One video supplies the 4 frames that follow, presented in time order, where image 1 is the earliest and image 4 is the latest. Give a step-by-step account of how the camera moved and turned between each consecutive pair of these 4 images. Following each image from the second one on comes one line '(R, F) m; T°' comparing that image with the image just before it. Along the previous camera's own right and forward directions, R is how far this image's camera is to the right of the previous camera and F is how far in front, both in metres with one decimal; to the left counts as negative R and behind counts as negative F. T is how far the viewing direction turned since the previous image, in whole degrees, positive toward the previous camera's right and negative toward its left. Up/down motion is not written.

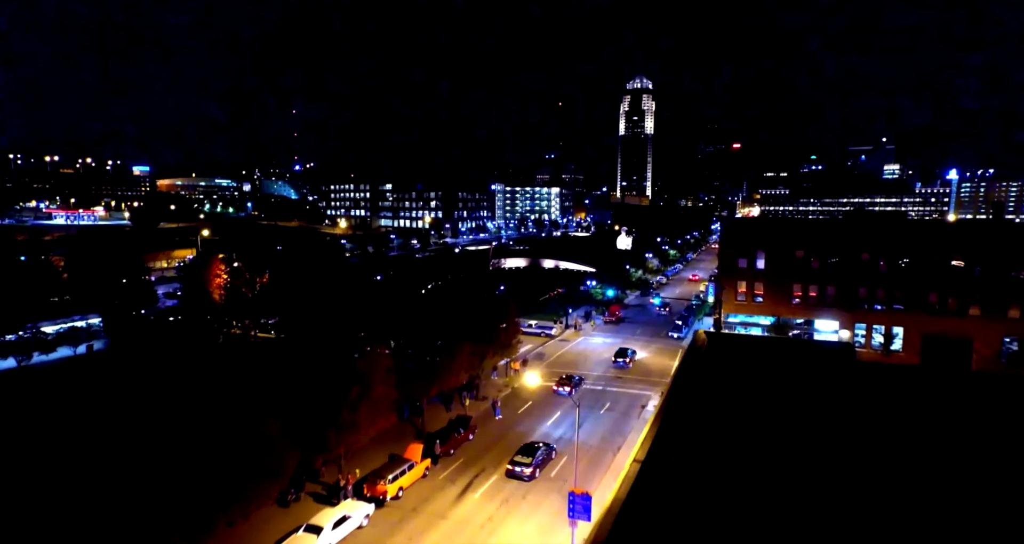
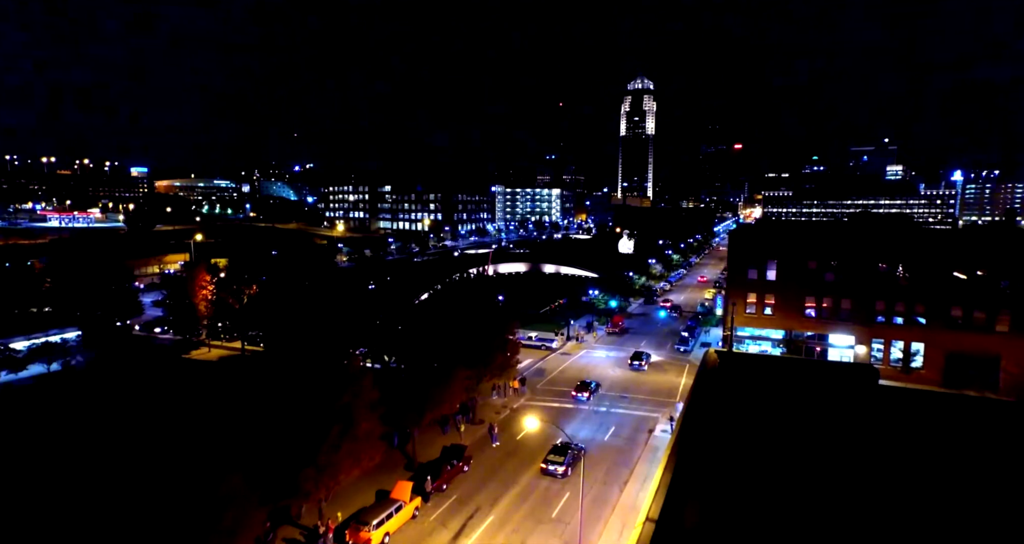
(+0.1, +1.8) m; 0°
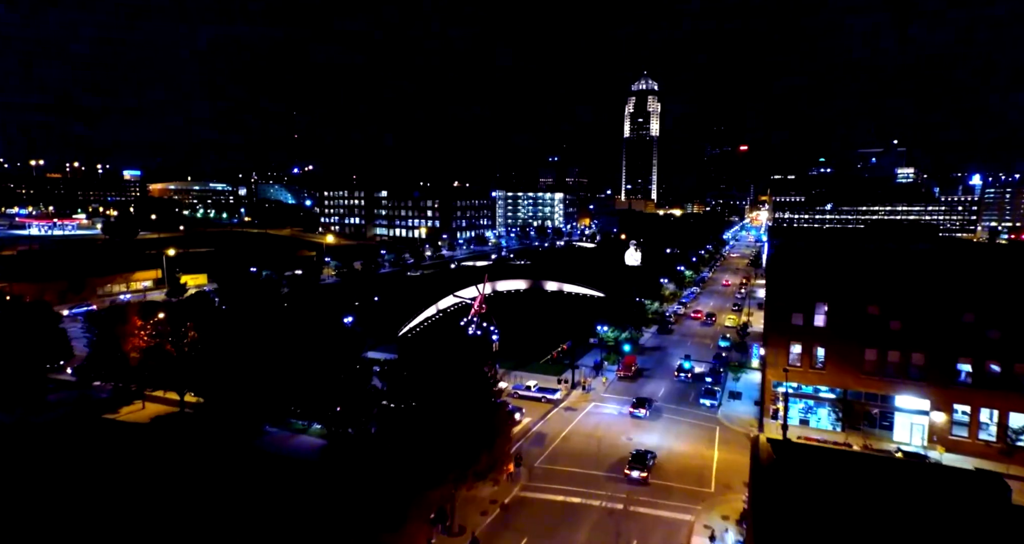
(+0.4, +6.7) m; 0°
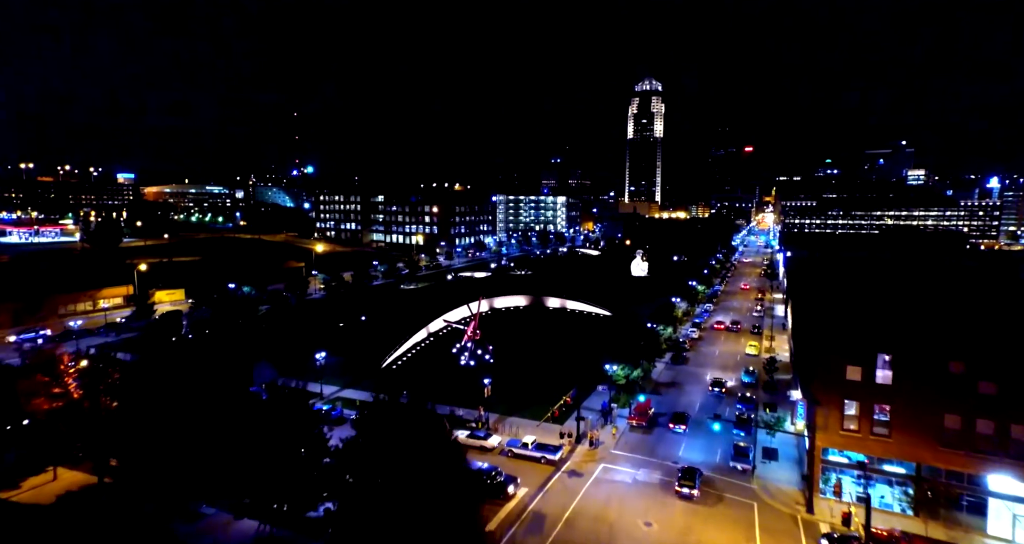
(+0.5, +5.9) m; 0°
